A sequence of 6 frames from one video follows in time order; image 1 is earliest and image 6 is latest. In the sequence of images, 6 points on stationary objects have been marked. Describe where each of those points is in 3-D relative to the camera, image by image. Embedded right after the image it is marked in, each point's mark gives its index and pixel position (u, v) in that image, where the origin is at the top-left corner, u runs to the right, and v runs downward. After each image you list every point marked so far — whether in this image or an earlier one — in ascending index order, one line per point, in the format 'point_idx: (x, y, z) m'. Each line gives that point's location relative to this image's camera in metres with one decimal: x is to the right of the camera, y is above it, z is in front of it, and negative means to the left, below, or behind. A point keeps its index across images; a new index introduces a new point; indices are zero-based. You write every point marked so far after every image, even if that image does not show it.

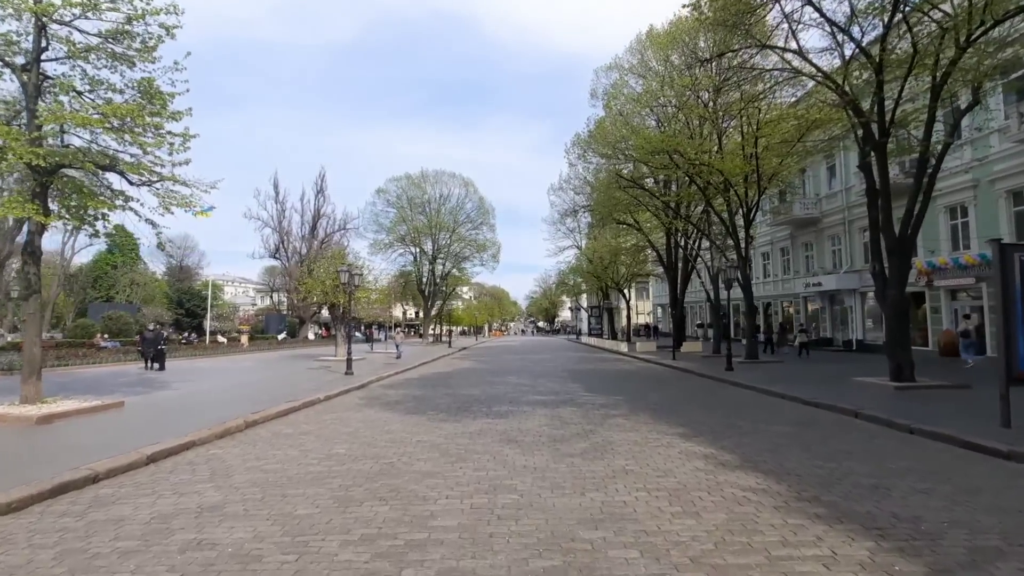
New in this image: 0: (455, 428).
0: (-0.9, -2.1, +9.8) m
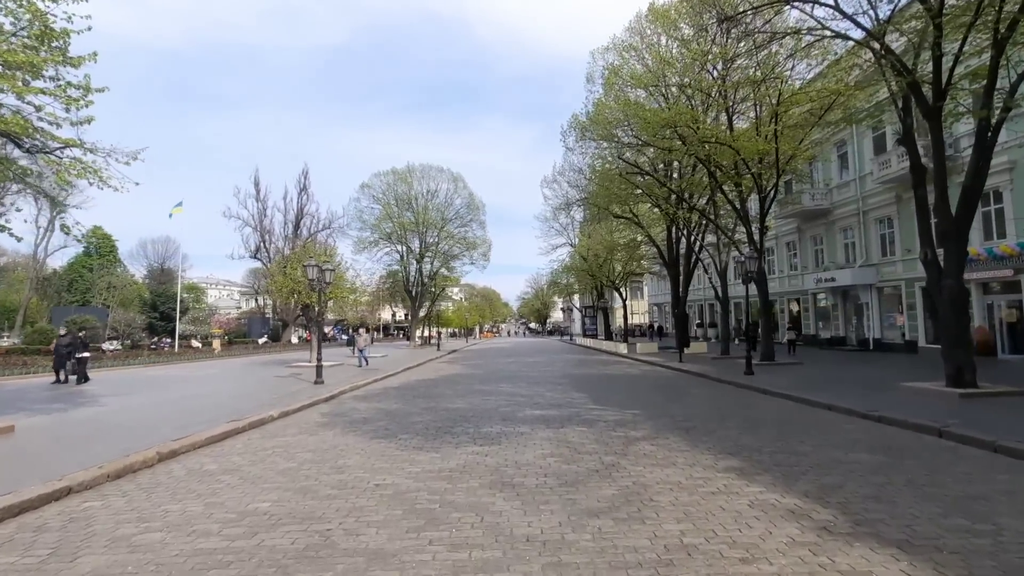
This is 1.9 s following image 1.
0: (-0.9, -2.0, +7.4) m
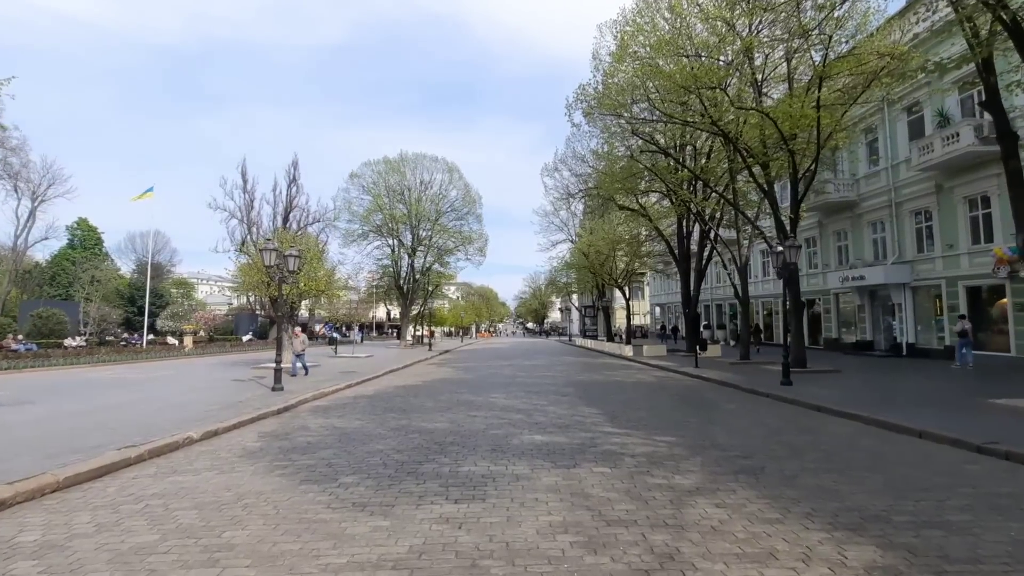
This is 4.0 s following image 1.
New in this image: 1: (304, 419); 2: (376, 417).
0: (-1.0, -1.8, +4.5) m
1: (-3.7, -2.3, +11.5) m
2: (-2.4, -2.2, +11.2) m
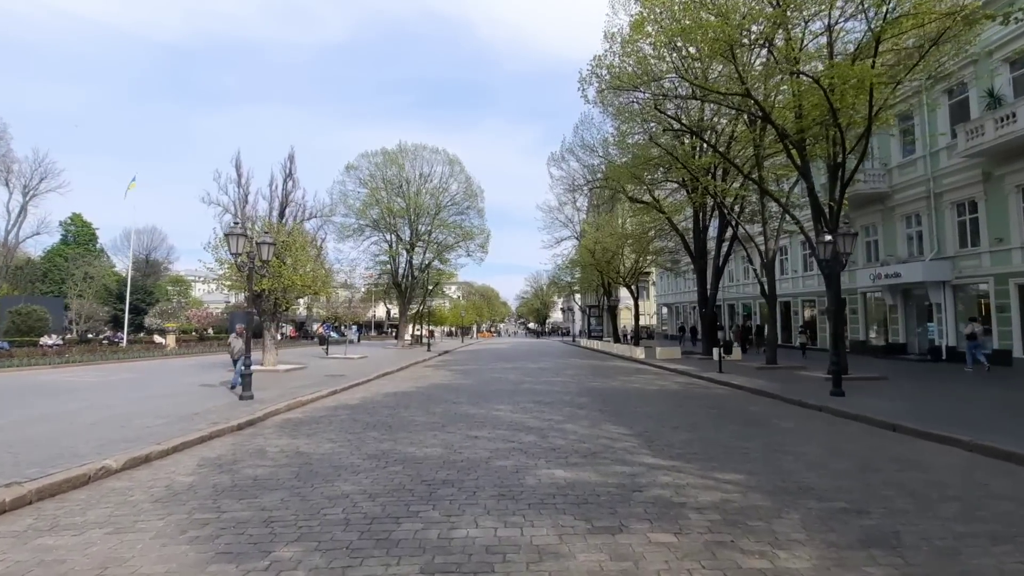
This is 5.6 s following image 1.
0: (-0.9, -1.6, +2.4) m
1: (-3.6, -2.2, +9.4) m
2: (-2.2, -2.1, +9.1) m
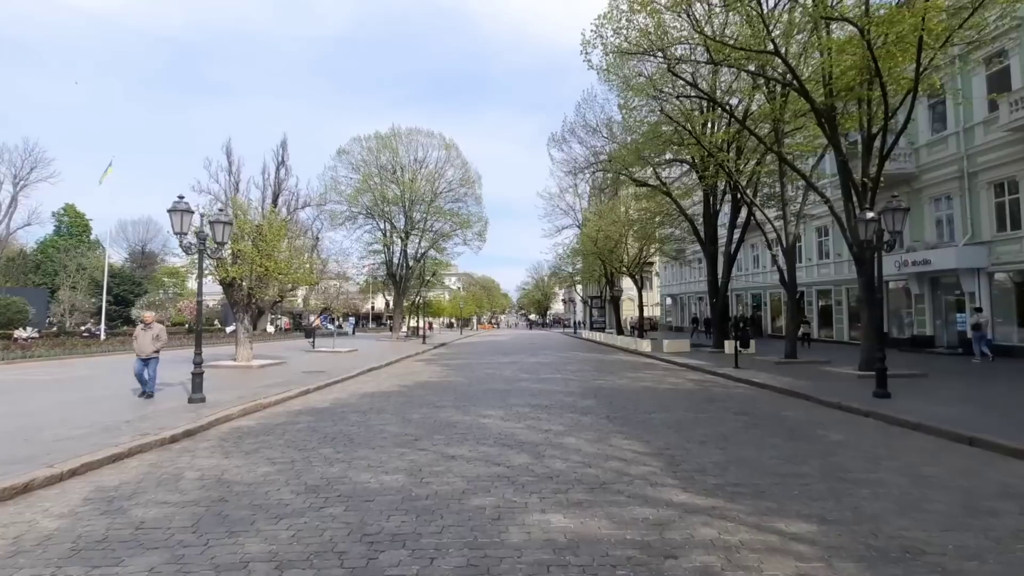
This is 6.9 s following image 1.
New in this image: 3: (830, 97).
0: (-1.0, -1.5, +0.5) m
1: (-3.7, -2.0, +7.6) m
2: (-2.4, -1.9, +7.3) m
3: (+8.0, +4.8, +16.4) m
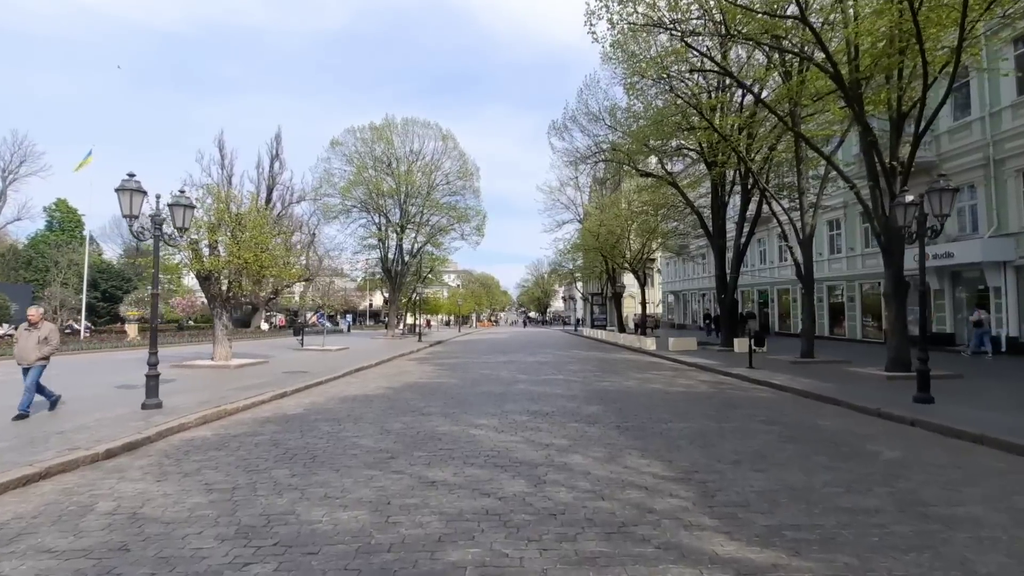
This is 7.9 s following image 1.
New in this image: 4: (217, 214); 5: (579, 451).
0: (-1.1, -1.4, -0.8) m
1: (-3.8, -1.8, +6.2) m
2: (-2.4, -1.8, +5.9) m
3: (+7.9, +4.9, +15.0) m
4: (-8.9, +2.2, +19.8) m
5: (+0.7, -1.7, +6.9) m
